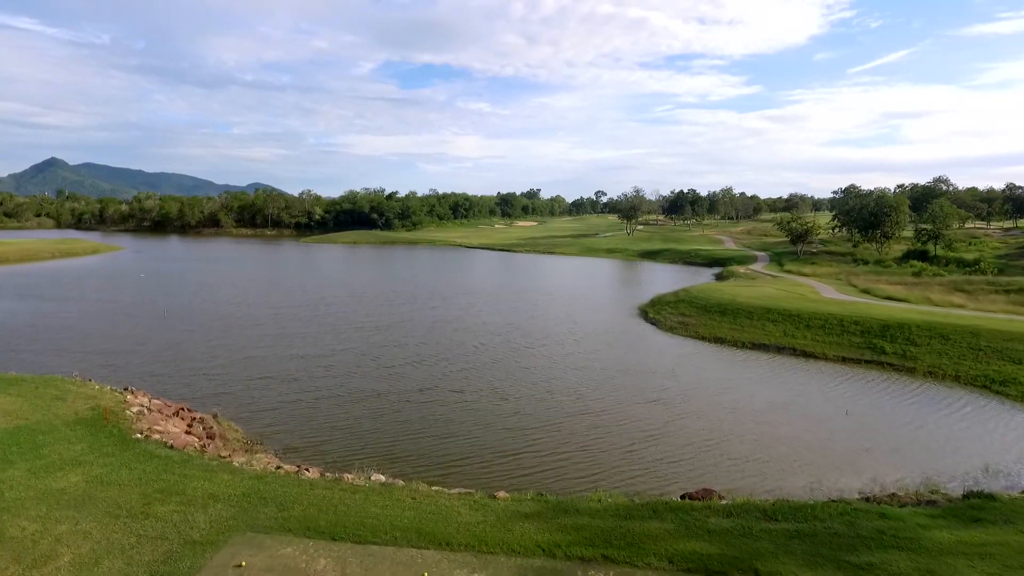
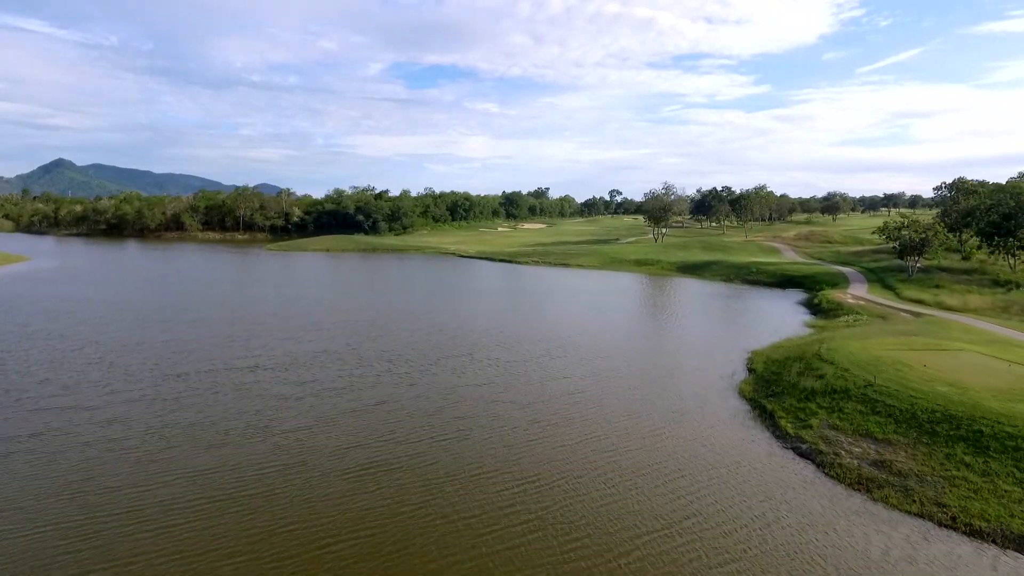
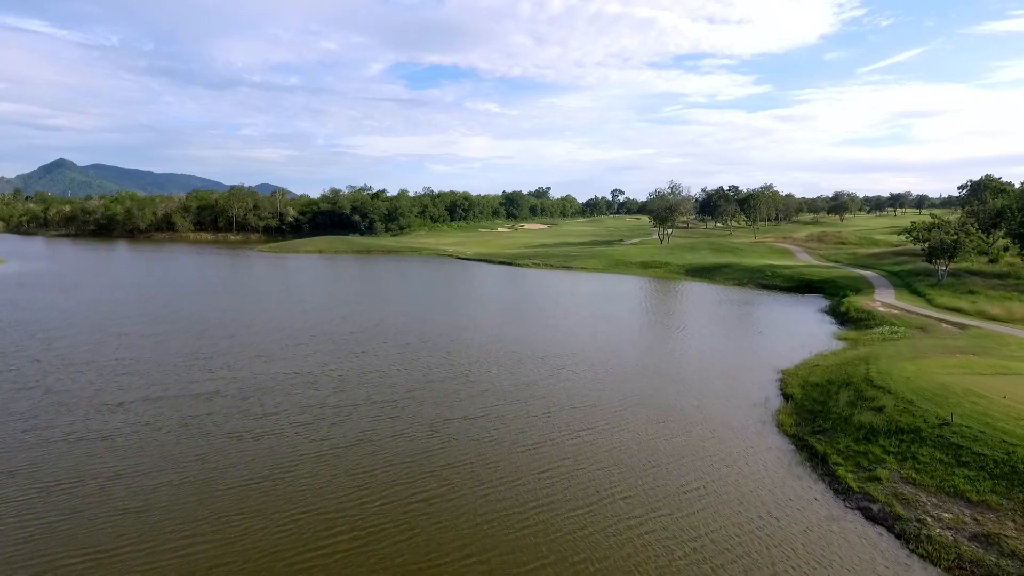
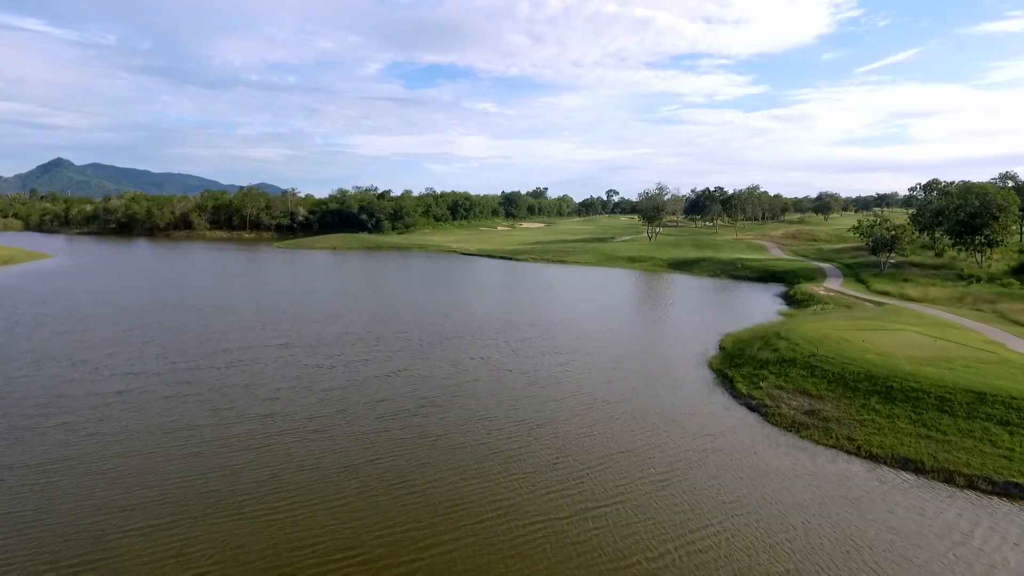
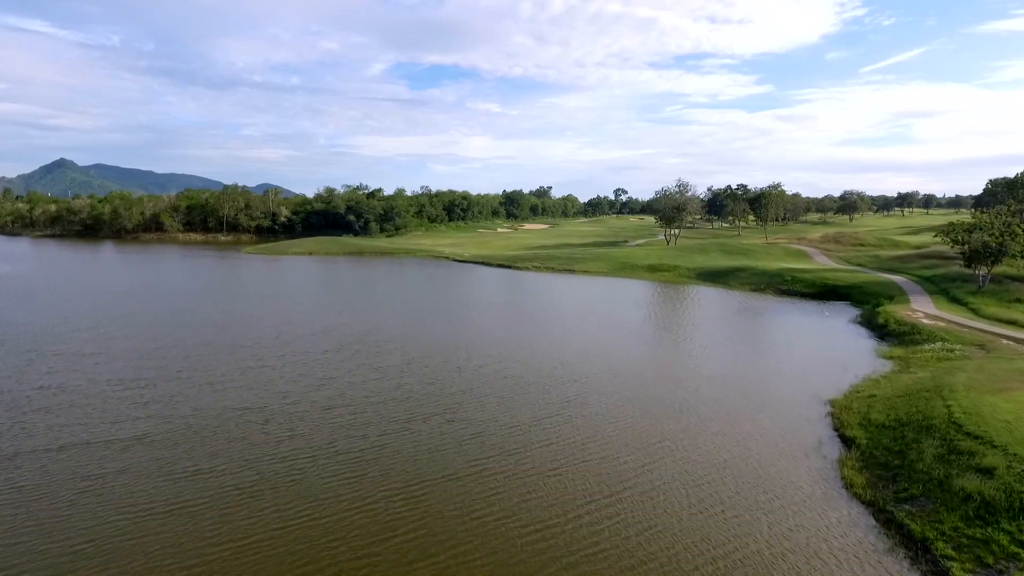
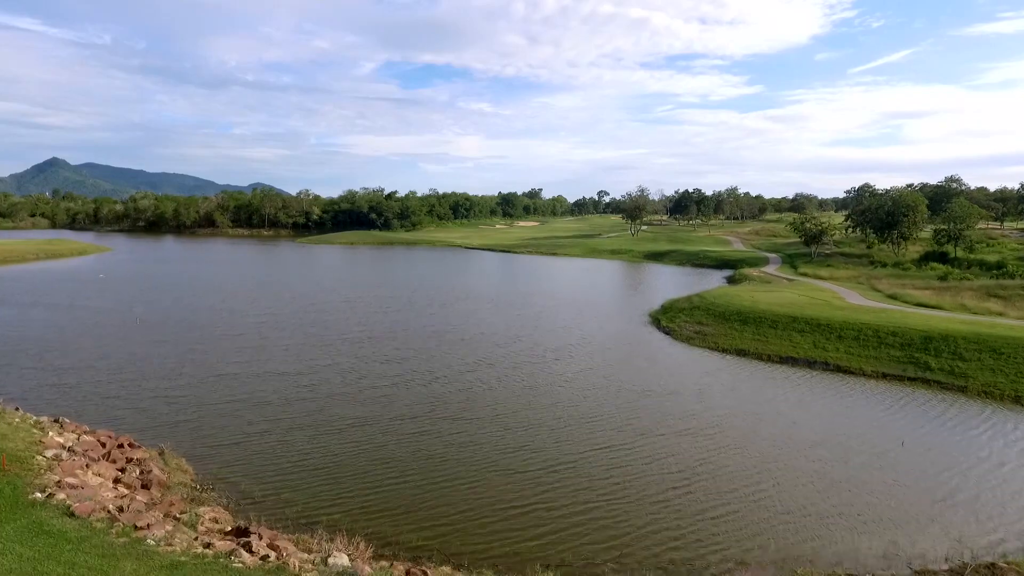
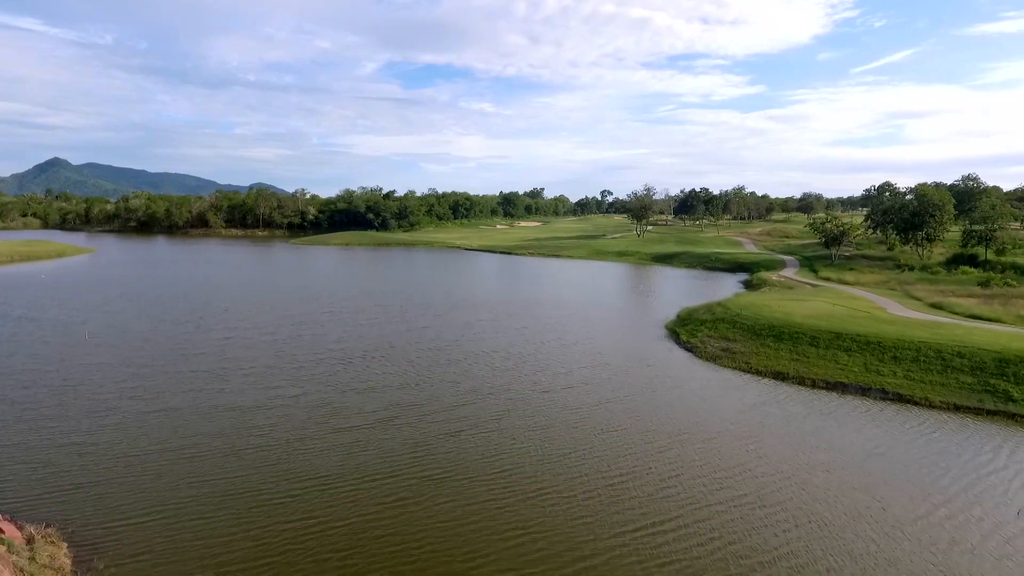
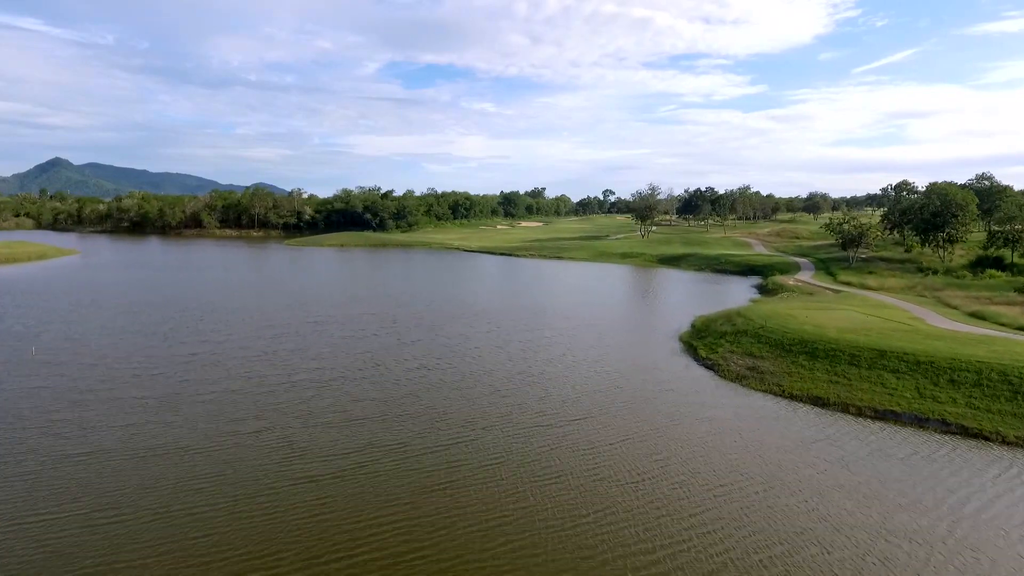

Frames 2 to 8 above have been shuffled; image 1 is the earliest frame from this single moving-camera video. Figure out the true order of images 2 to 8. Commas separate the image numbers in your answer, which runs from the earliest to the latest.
6, 7, 8, 4, 2, 3, 5
